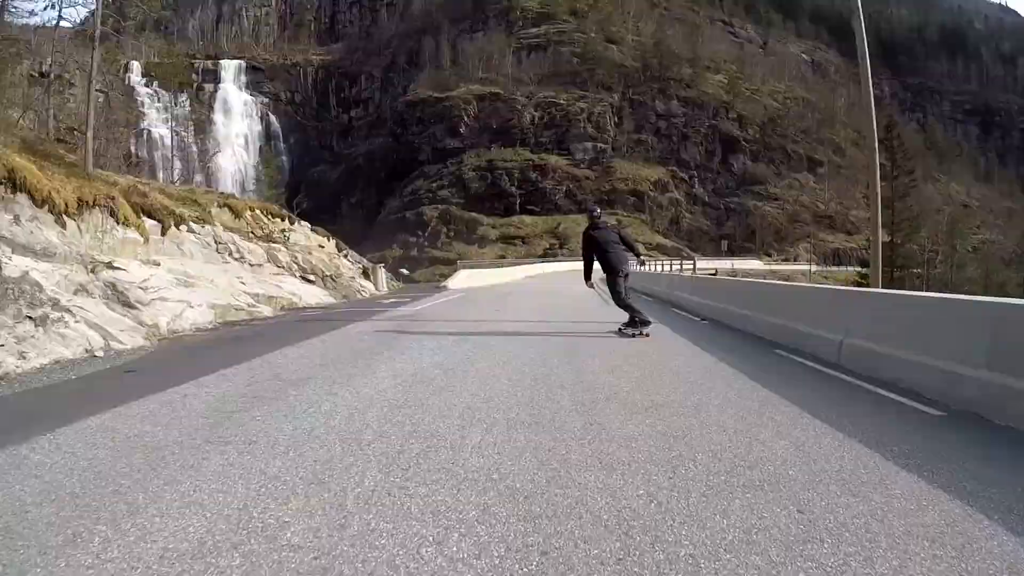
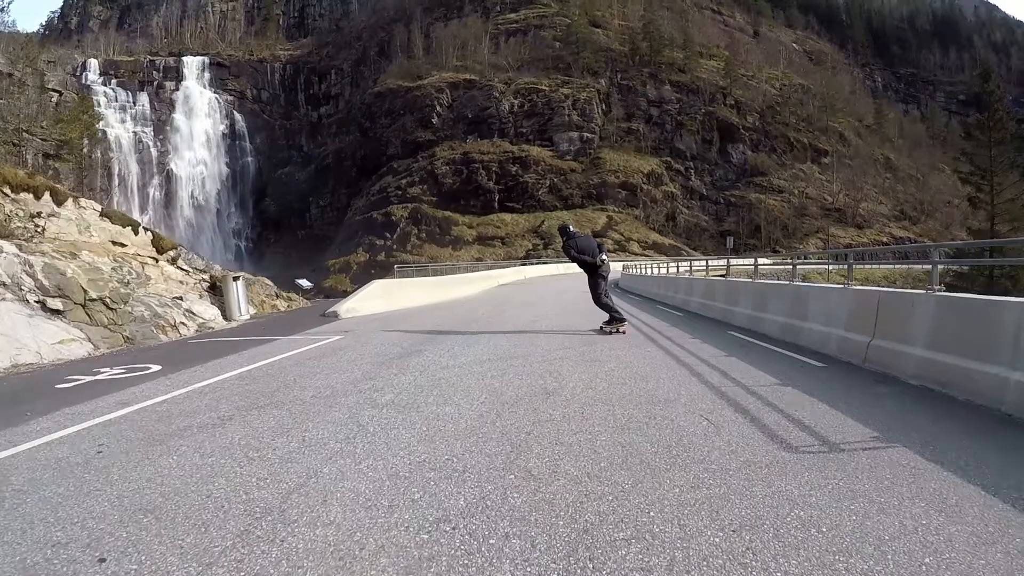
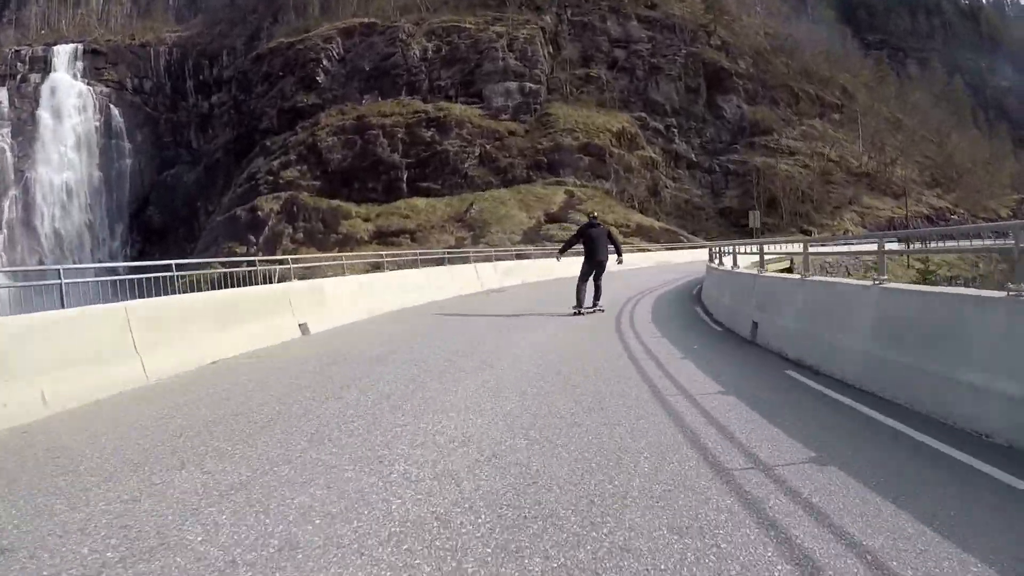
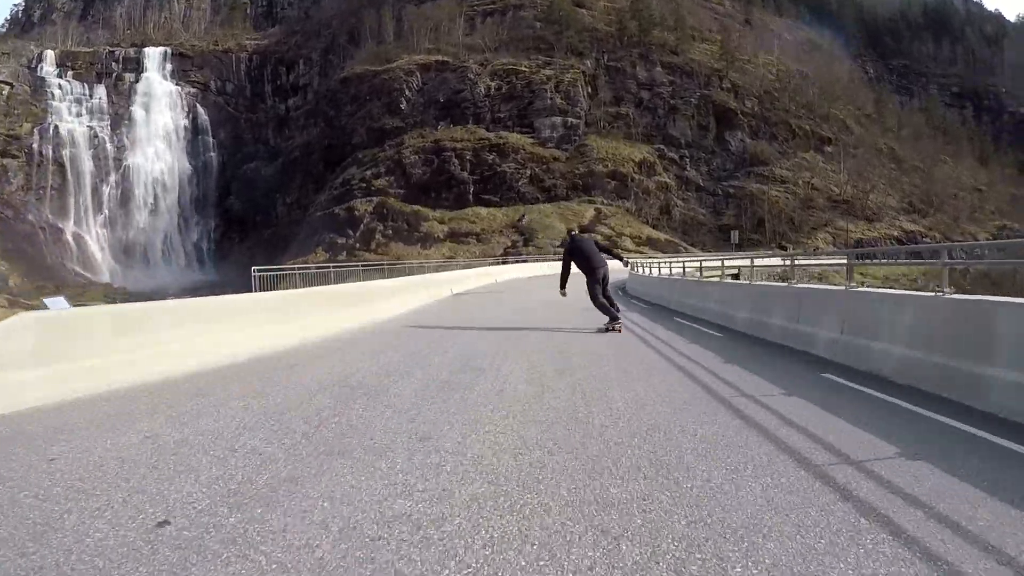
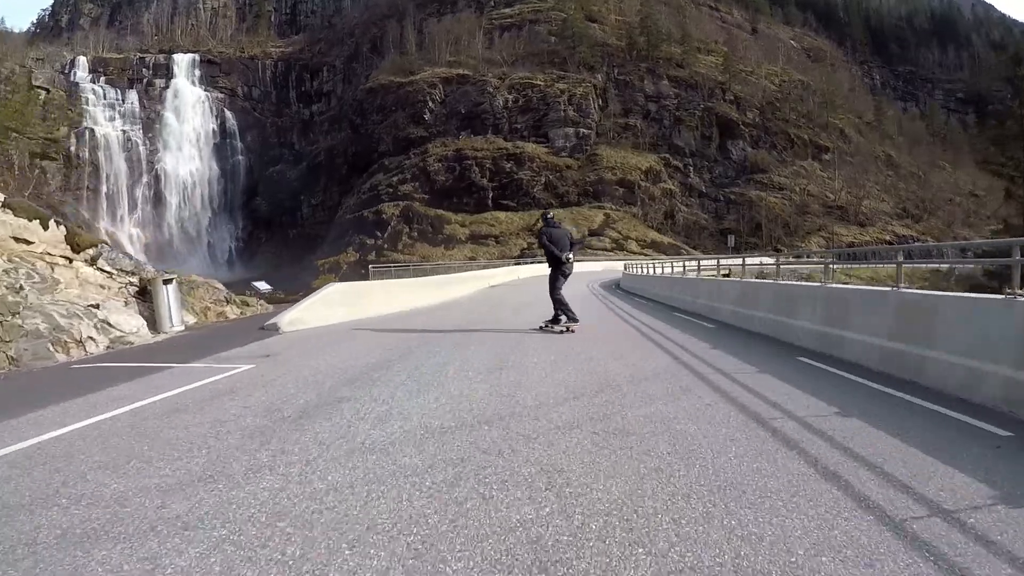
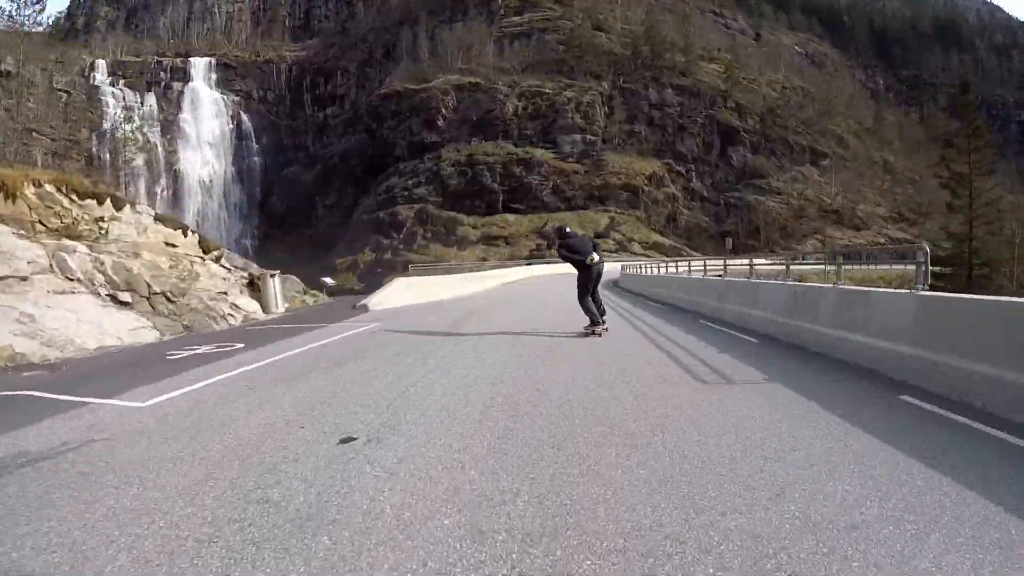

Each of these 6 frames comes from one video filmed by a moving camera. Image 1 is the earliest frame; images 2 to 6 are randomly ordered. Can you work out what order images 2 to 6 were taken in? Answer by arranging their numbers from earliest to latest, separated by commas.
6, 2, 5, 4, 3
